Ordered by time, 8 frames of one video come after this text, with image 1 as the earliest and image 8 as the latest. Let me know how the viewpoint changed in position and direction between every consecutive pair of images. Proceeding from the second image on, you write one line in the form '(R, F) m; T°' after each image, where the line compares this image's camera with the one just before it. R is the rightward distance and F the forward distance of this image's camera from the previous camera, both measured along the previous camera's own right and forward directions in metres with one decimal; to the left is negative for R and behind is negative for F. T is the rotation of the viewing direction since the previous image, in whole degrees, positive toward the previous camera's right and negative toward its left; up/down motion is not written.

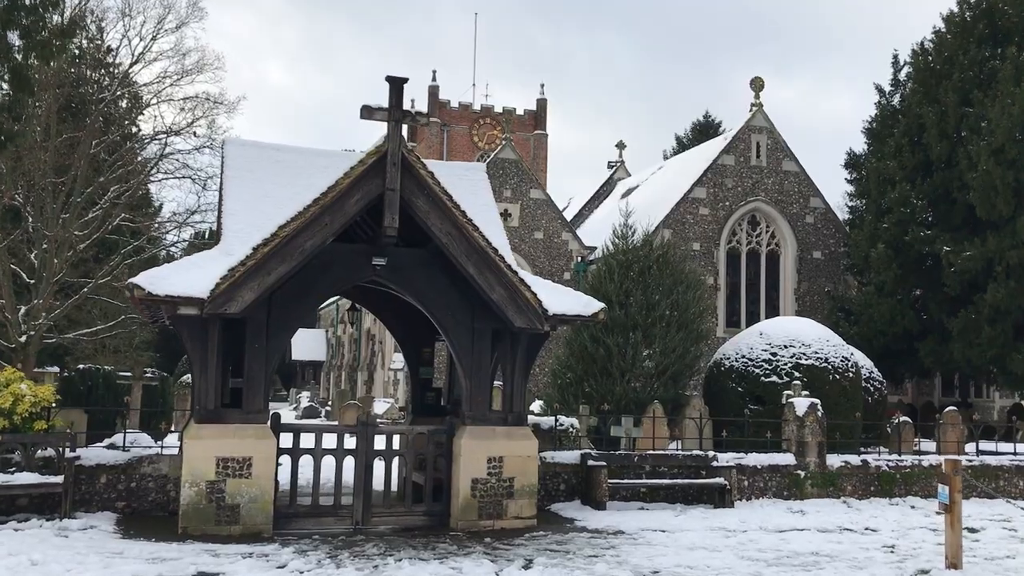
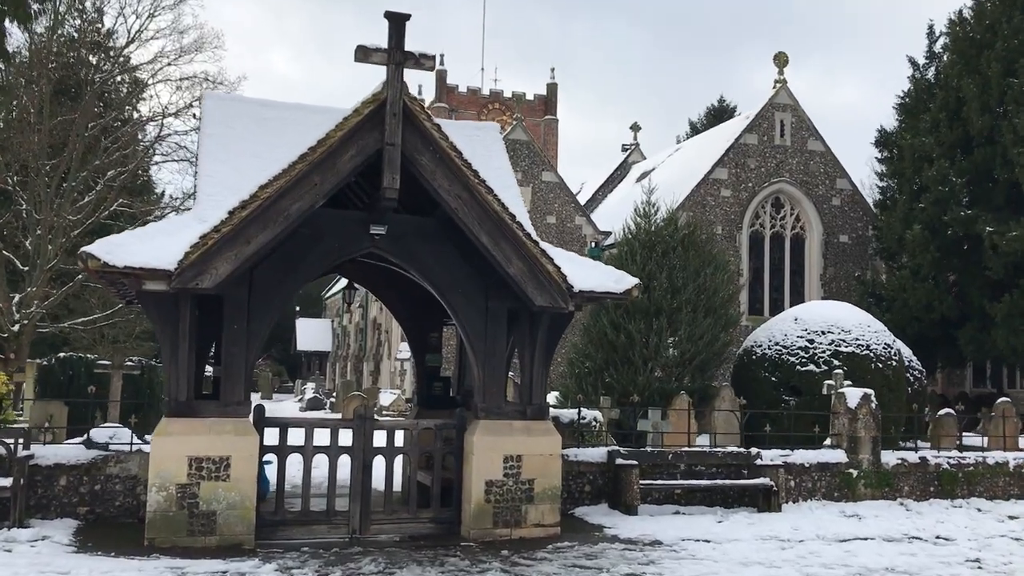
(-0.1, +1.4) m; -1°
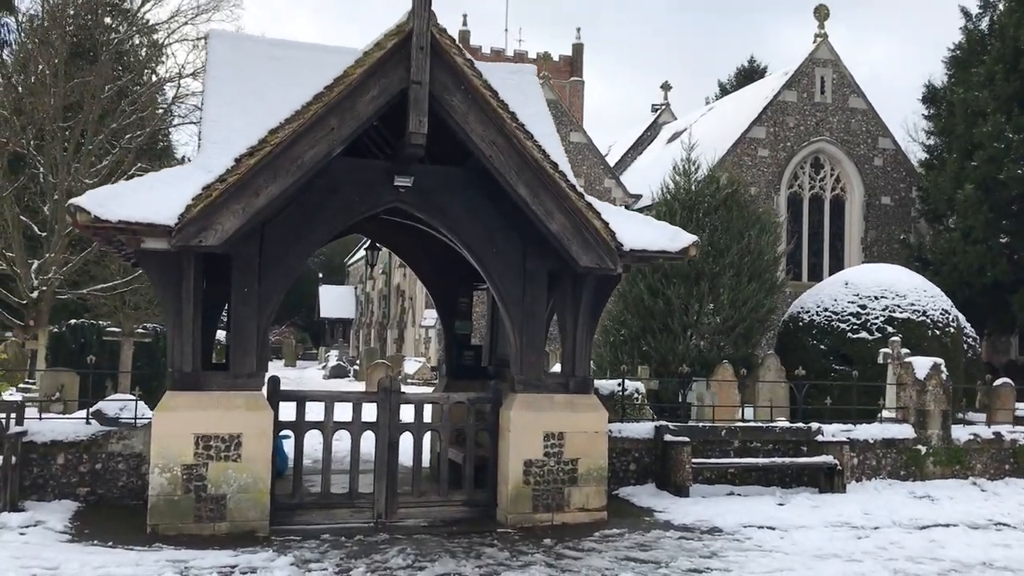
(-0.2, +1.0) m; -1°
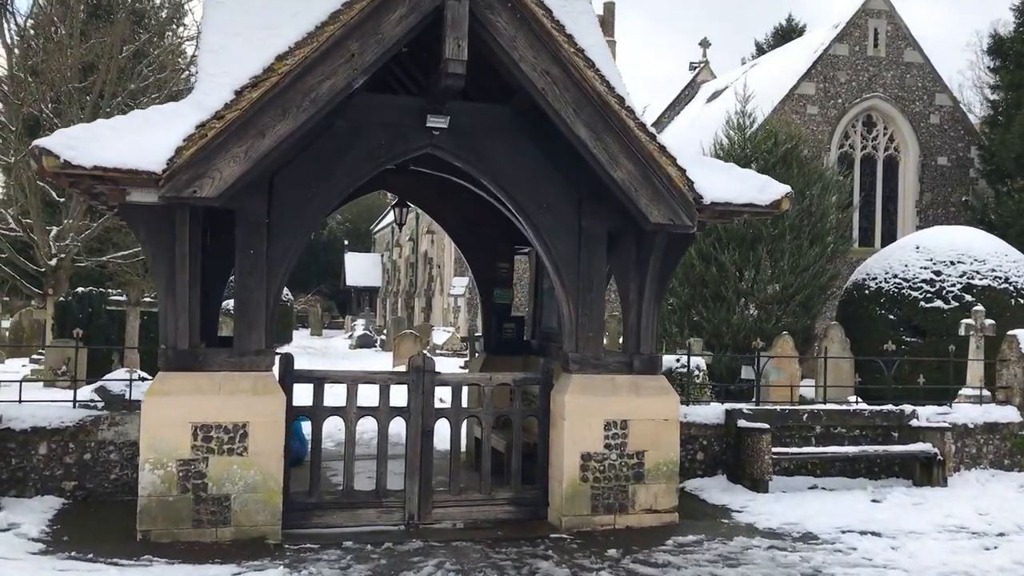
(-0.2, +1.3) m; -2°
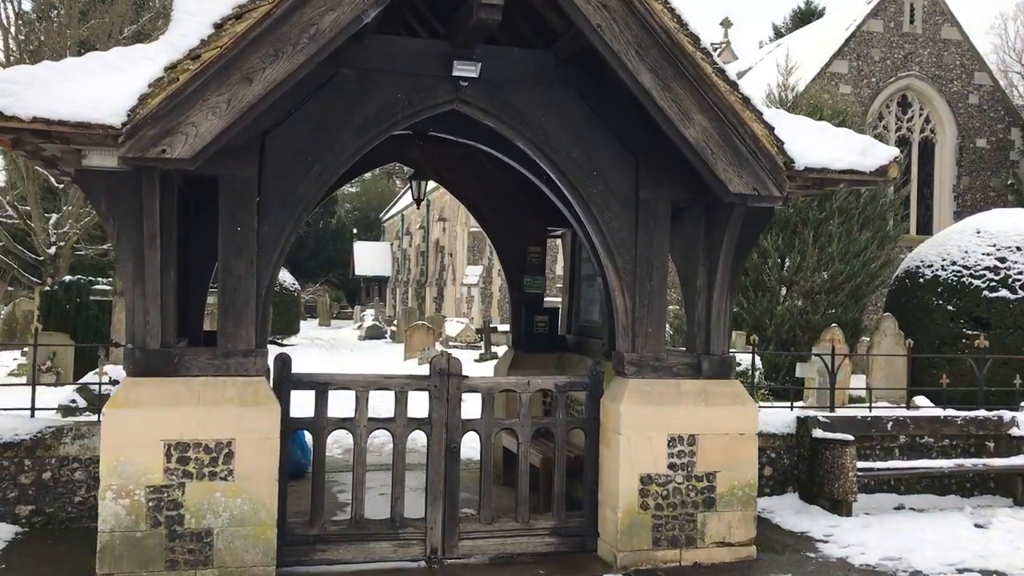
(-0.2, +1.2) m; -1°
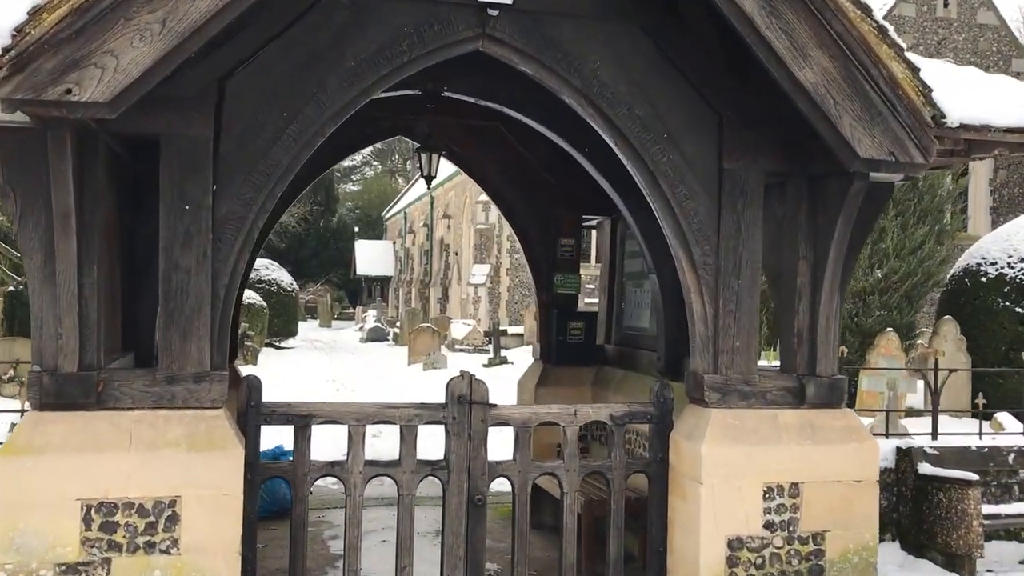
(-0.2, +1.4) m; 0°
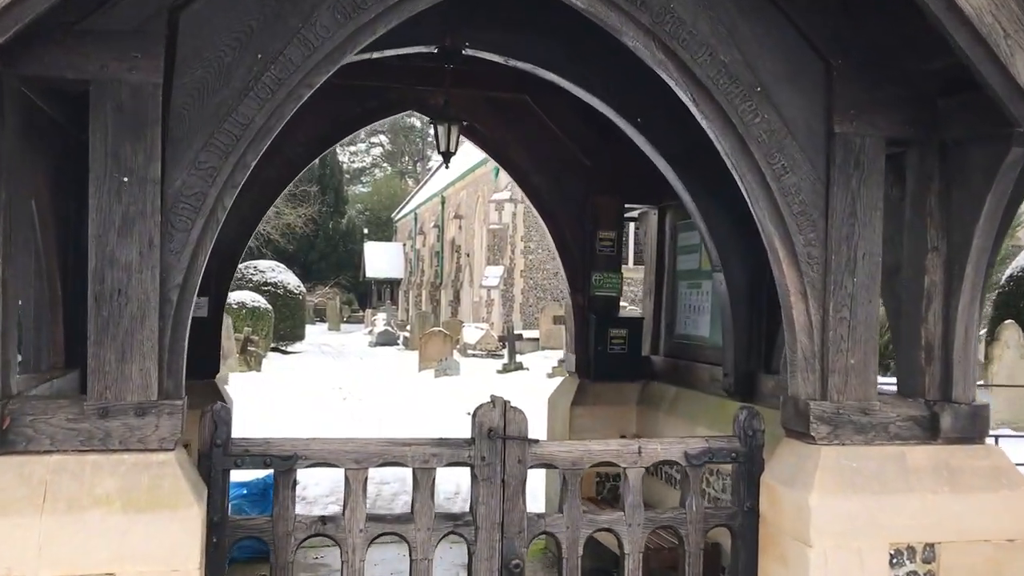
(-0.1, +1.0) m; -1°
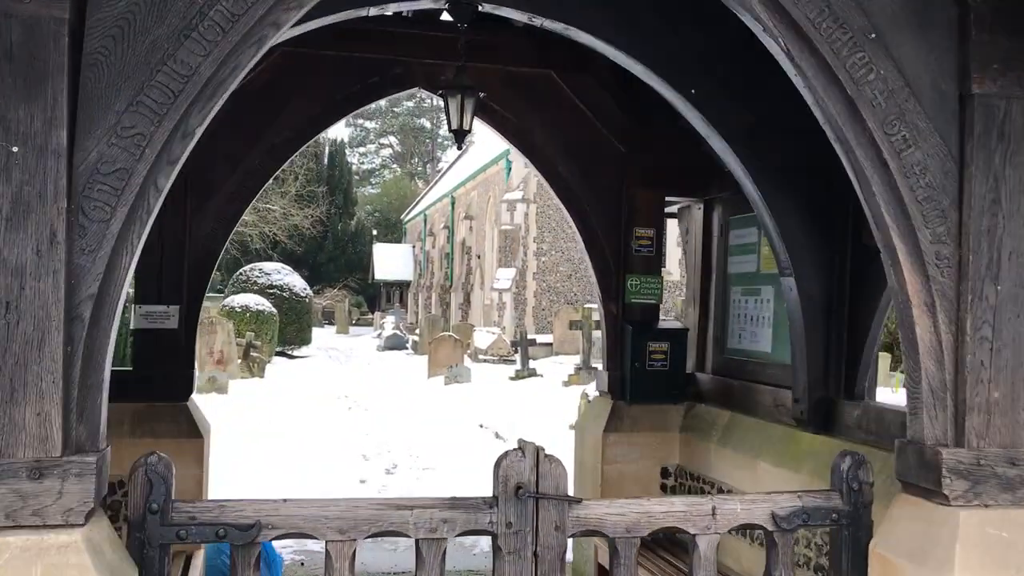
(-0.1, +0.8) m; -1°
